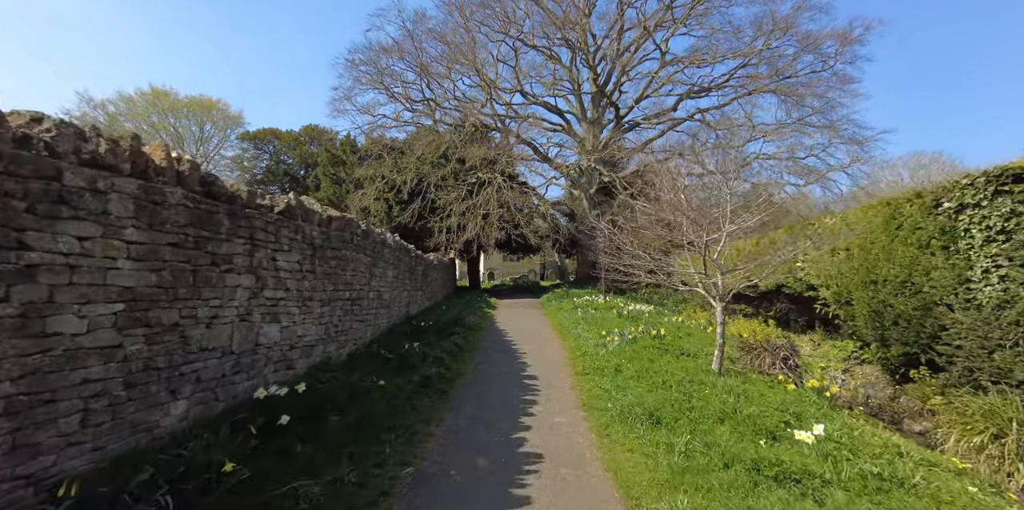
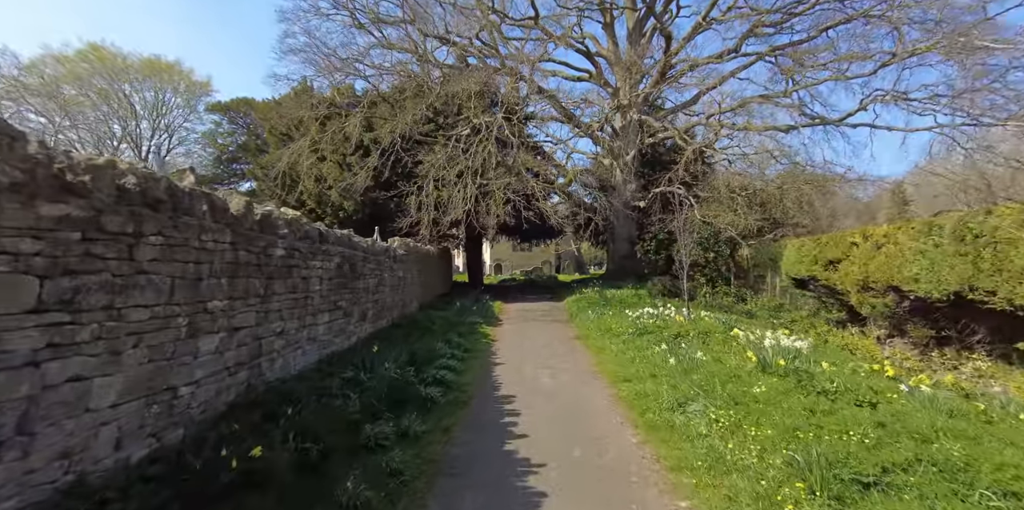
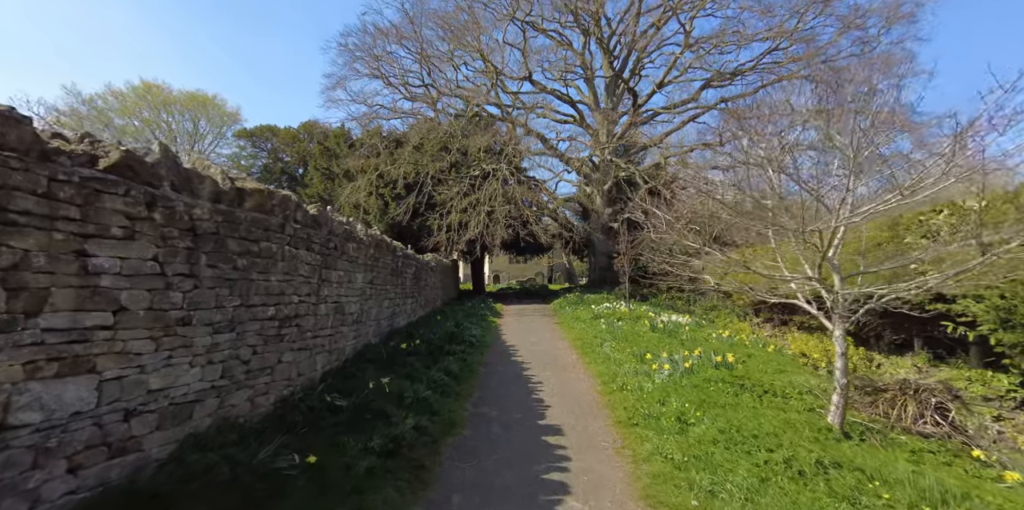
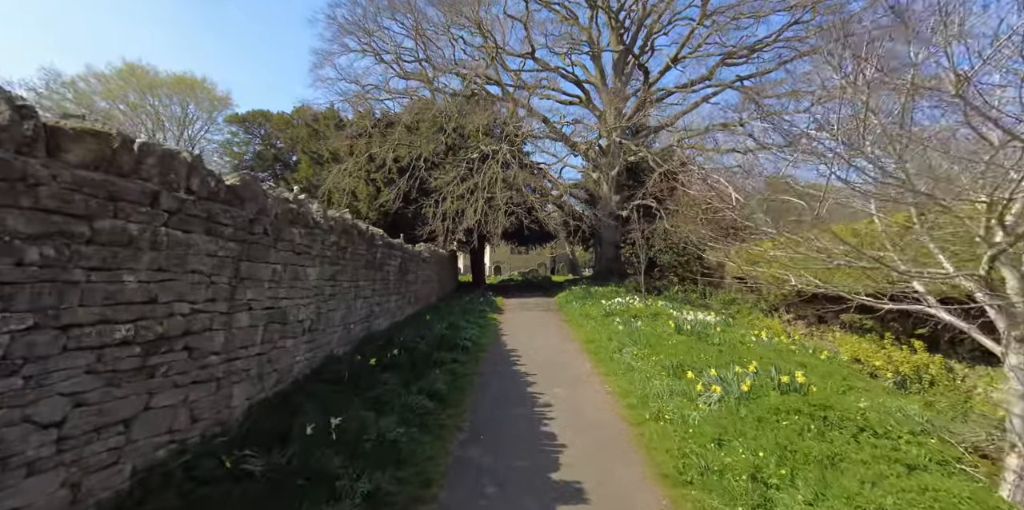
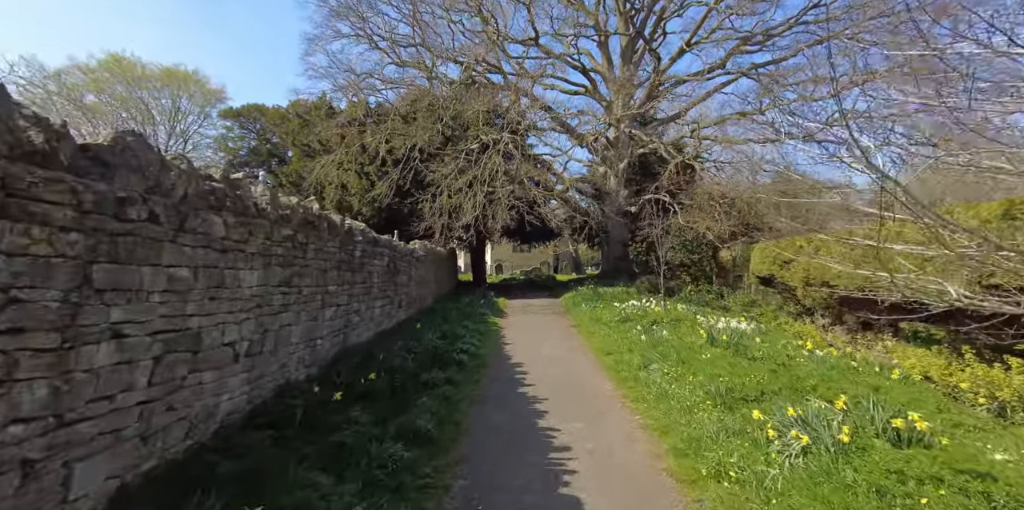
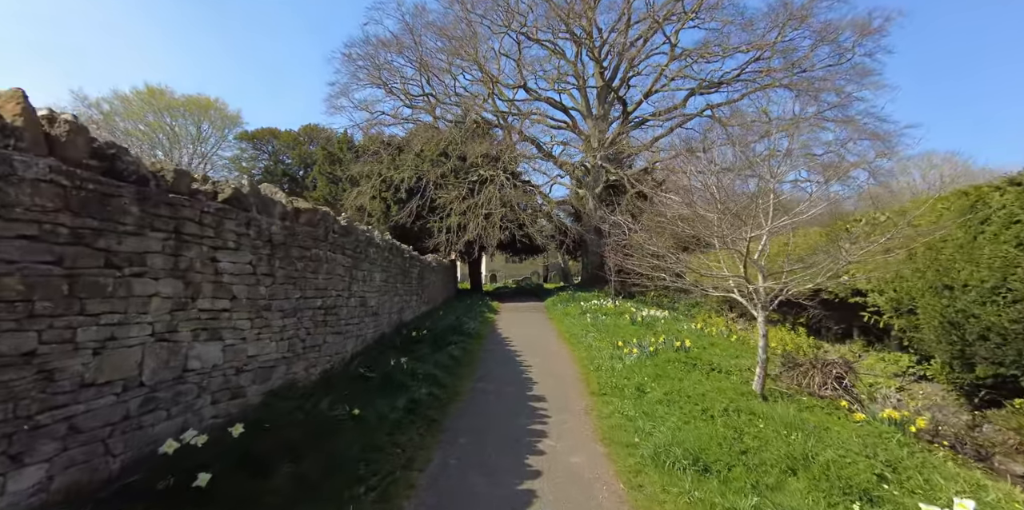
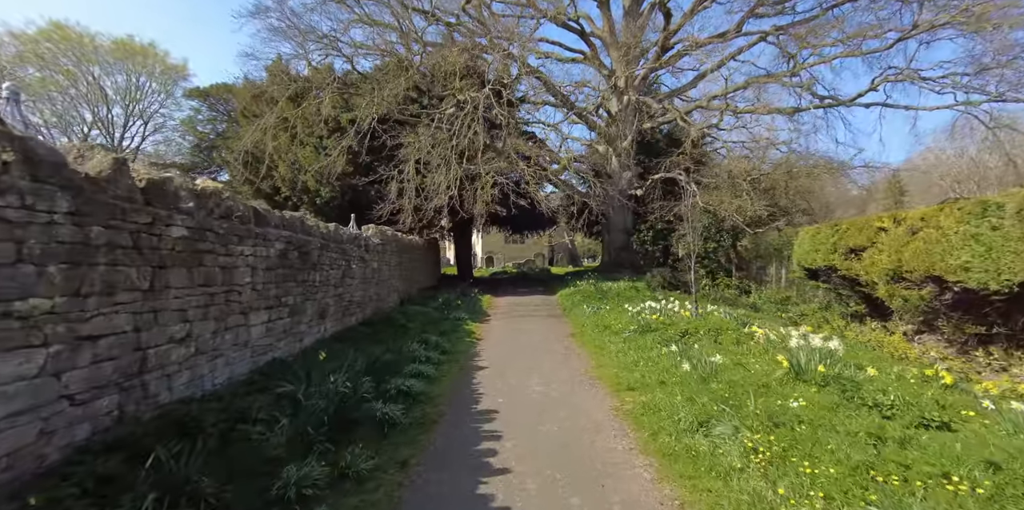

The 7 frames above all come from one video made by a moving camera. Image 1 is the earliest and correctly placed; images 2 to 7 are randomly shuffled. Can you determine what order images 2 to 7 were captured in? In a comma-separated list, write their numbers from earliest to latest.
6, 3, 4, 5, 2, 7
